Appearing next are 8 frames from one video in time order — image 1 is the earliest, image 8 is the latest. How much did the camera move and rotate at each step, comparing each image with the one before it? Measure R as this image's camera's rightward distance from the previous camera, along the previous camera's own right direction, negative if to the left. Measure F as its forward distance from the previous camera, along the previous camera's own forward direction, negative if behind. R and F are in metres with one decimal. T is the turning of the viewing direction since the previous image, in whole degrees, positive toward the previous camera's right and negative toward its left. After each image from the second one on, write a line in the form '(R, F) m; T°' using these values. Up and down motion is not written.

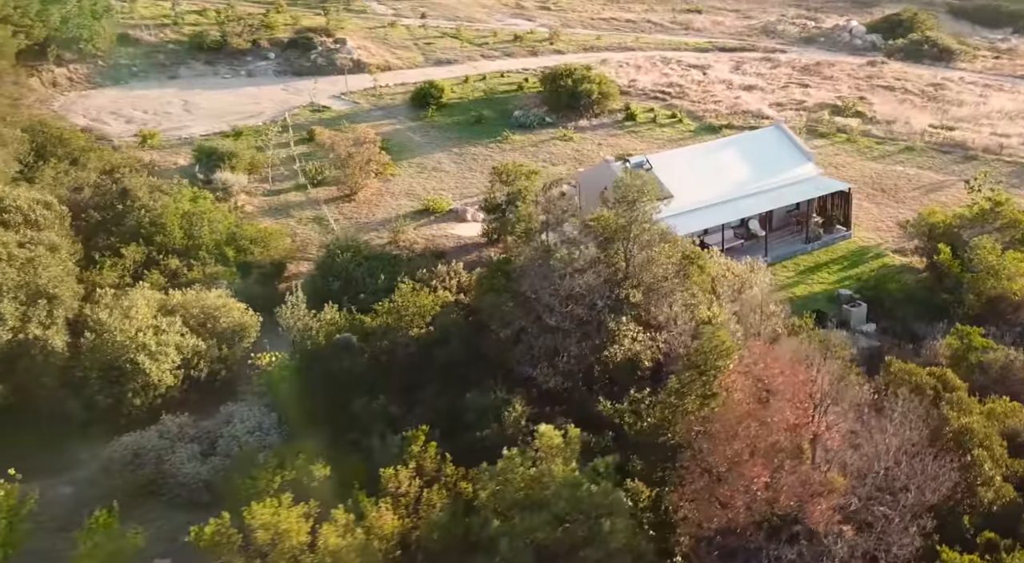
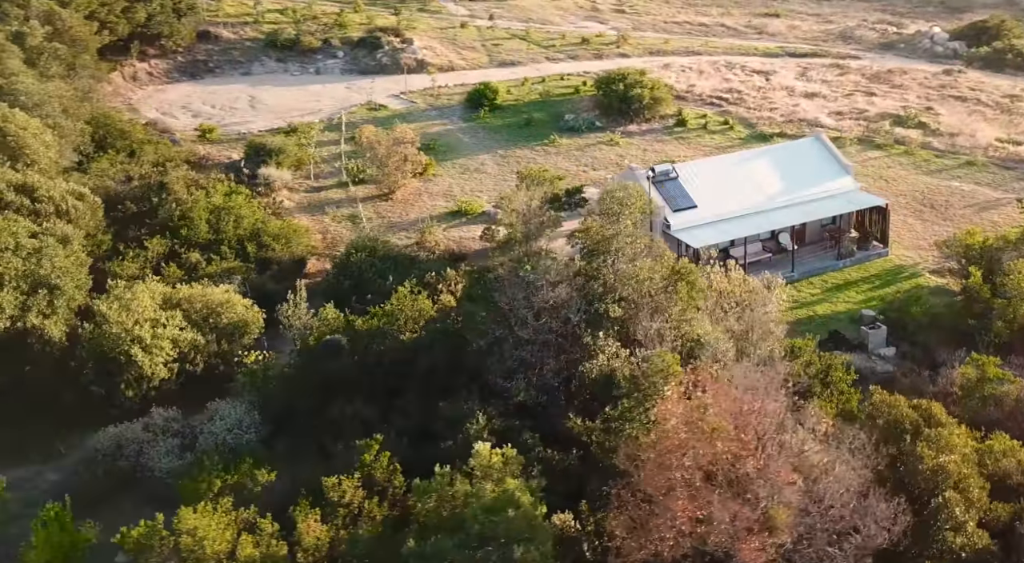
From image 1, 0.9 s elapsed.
(+4.1, +0.8) m; -6°
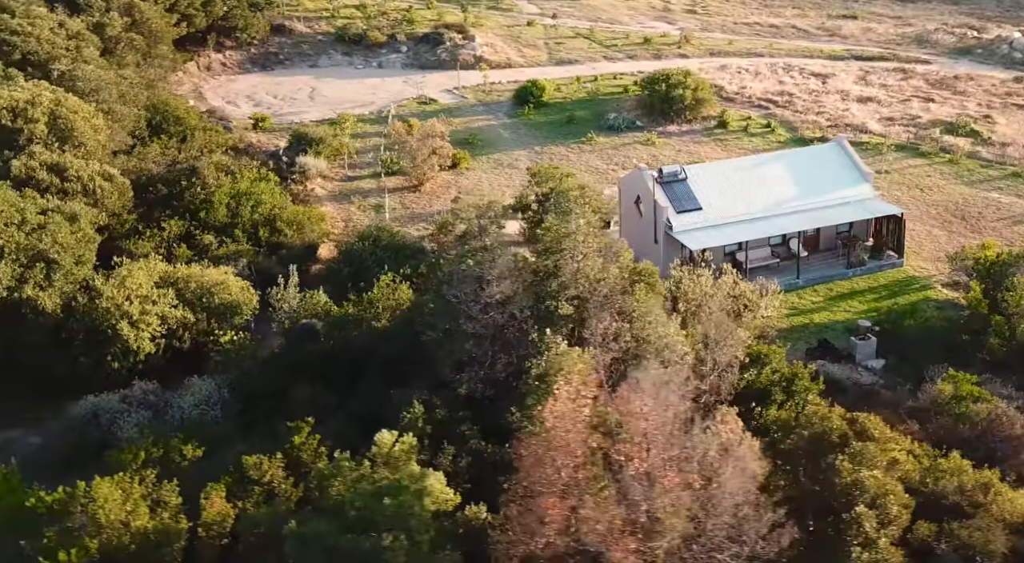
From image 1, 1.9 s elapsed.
(+5.0, +0.1) m; -7°
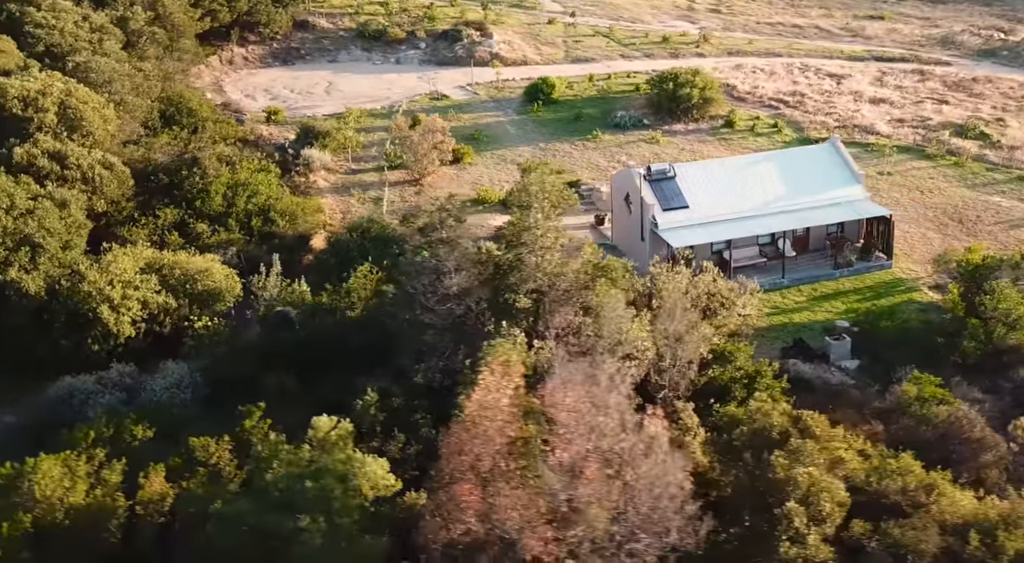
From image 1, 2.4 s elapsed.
(+2.7, -0.1) m; -3°
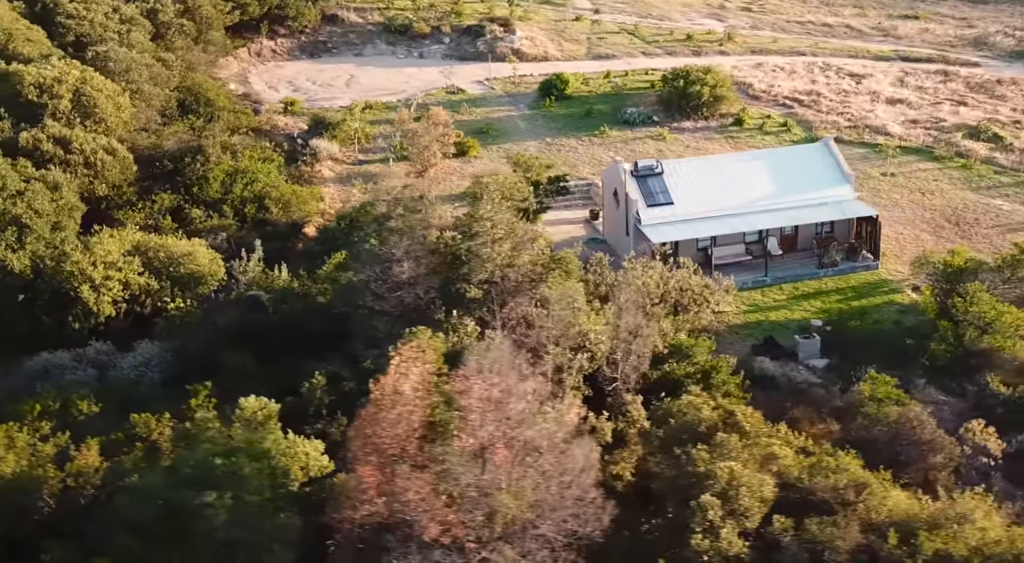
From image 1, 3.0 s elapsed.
(+3.3, 0.0) m; -4°
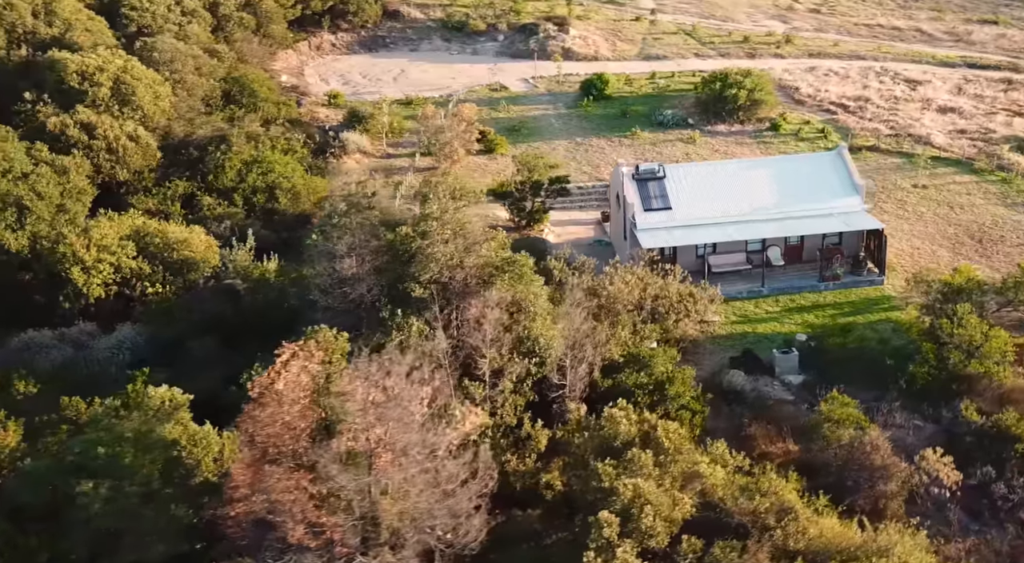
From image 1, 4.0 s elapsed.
(+4.6, +0.9) m; -6°
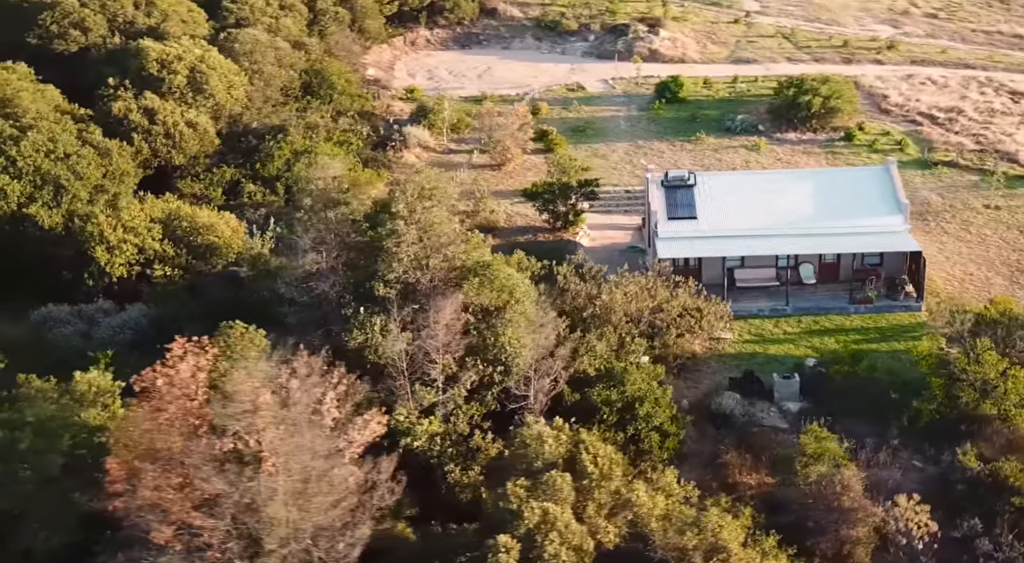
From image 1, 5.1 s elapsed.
(+5.0, +1.7) m; -8°
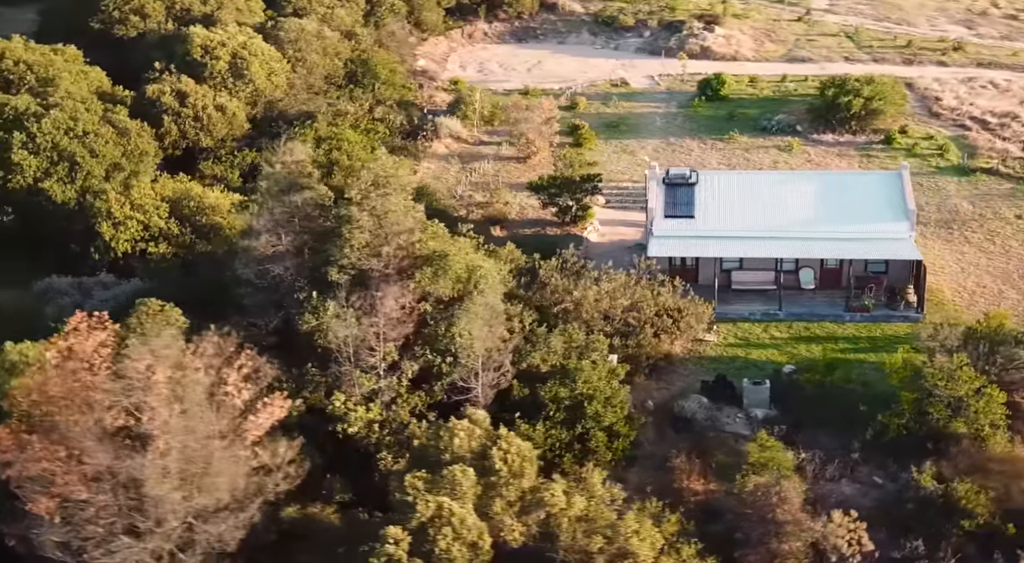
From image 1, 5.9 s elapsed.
(+4.1, +0.9) m; -6°
